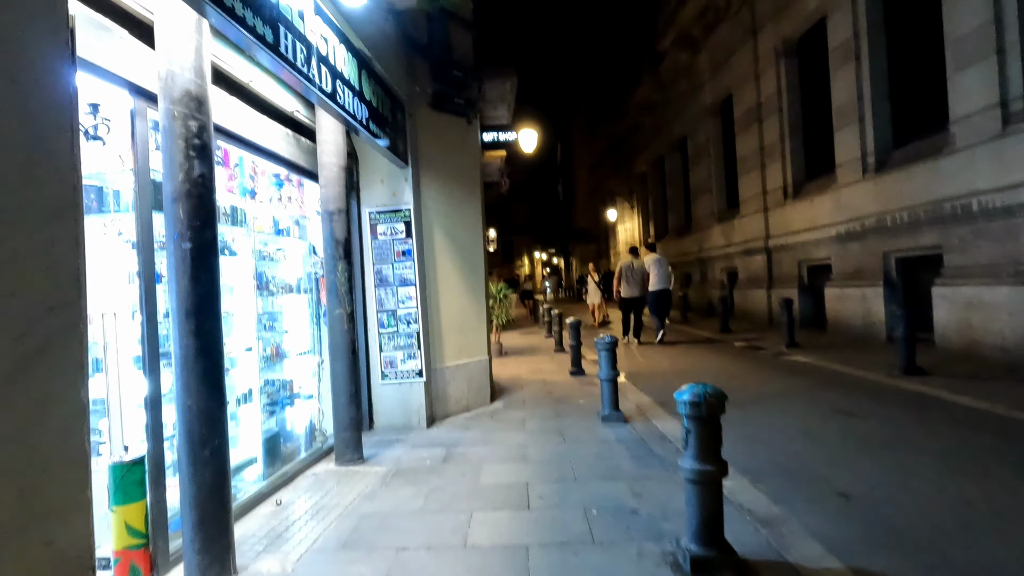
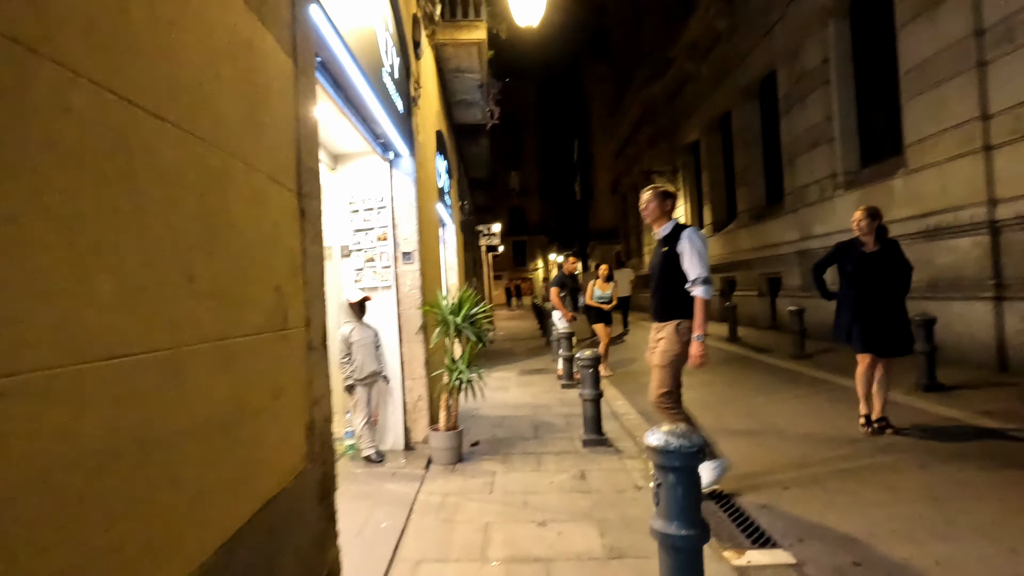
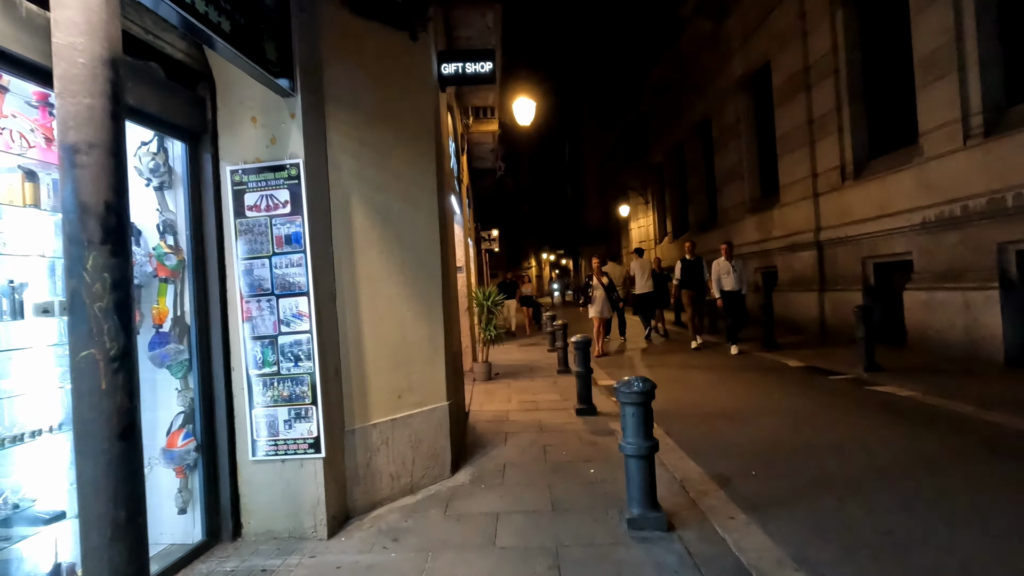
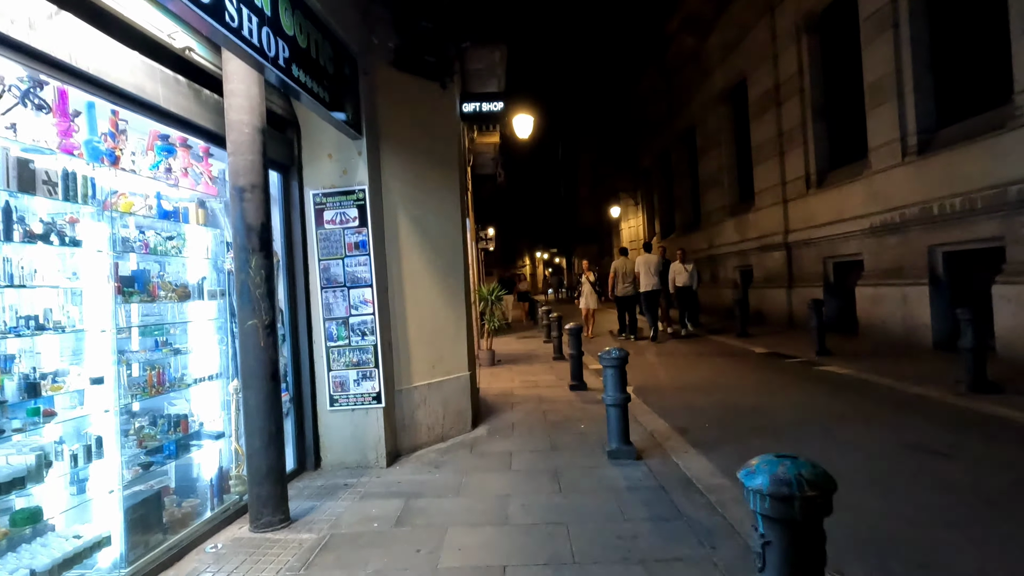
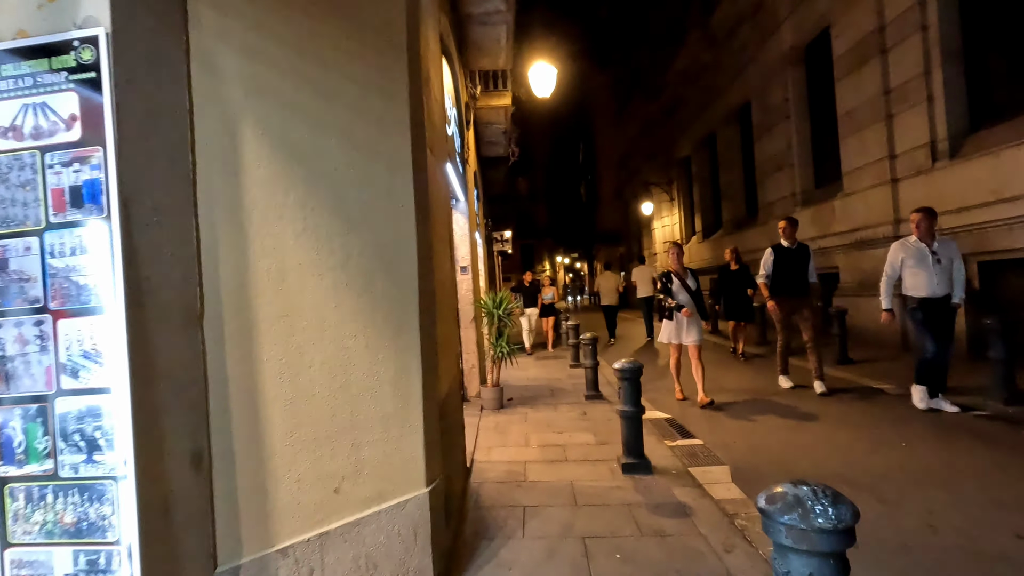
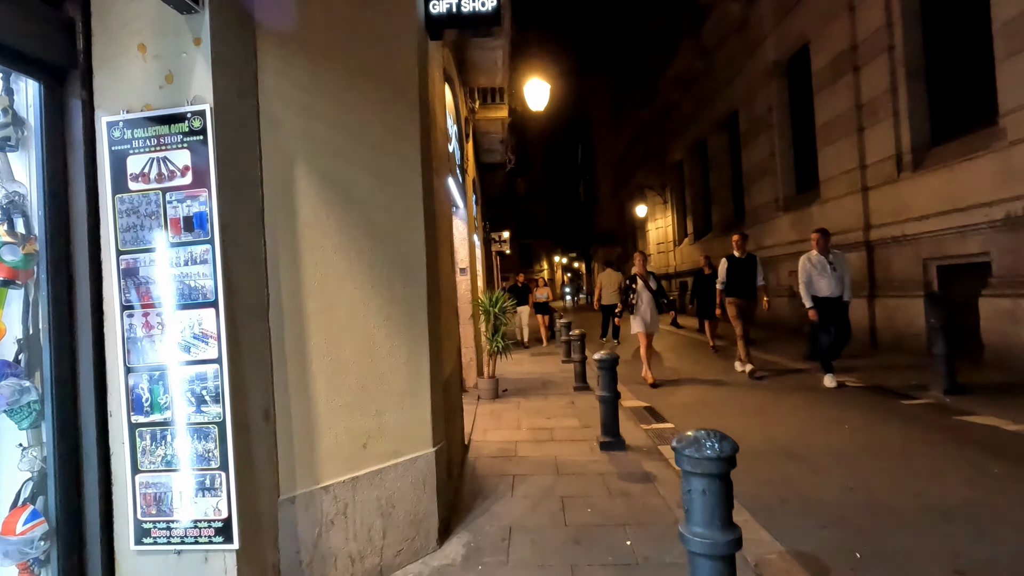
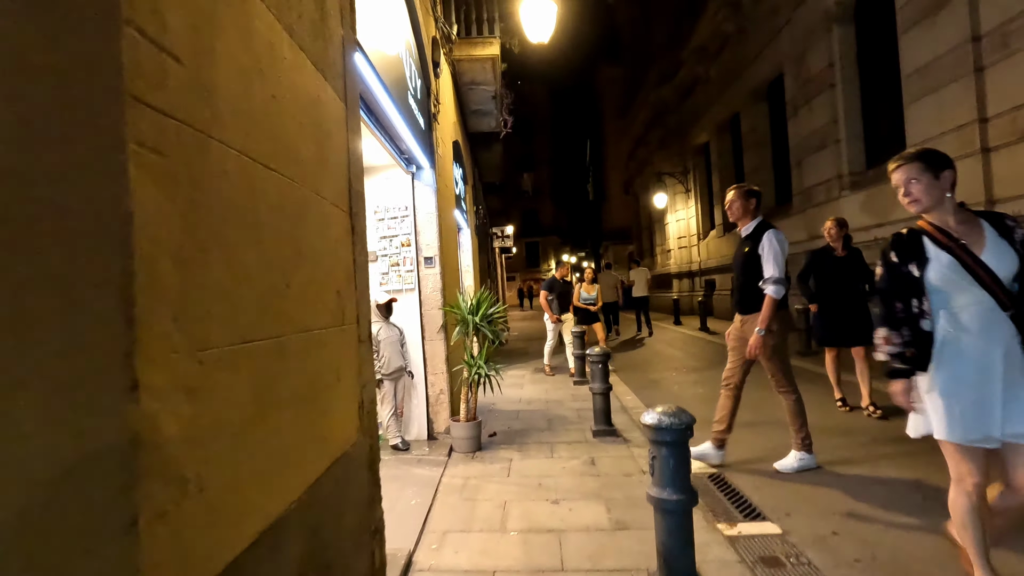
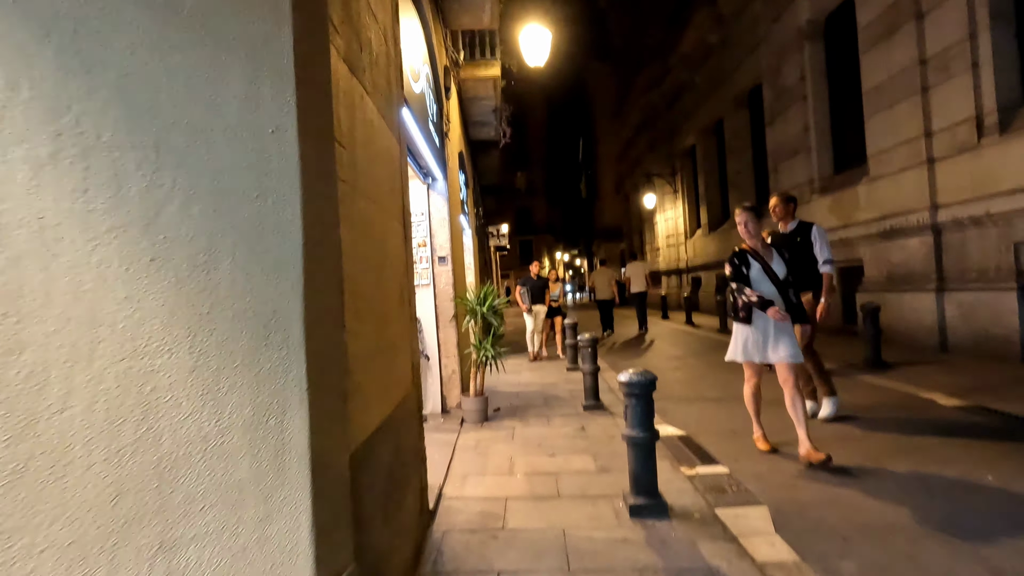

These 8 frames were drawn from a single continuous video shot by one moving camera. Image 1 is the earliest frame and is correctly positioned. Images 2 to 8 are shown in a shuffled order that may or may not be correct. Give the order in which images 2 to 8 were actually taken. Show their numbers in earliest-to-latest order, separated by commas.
4, 3, 6, 5, 8, 7, 2
